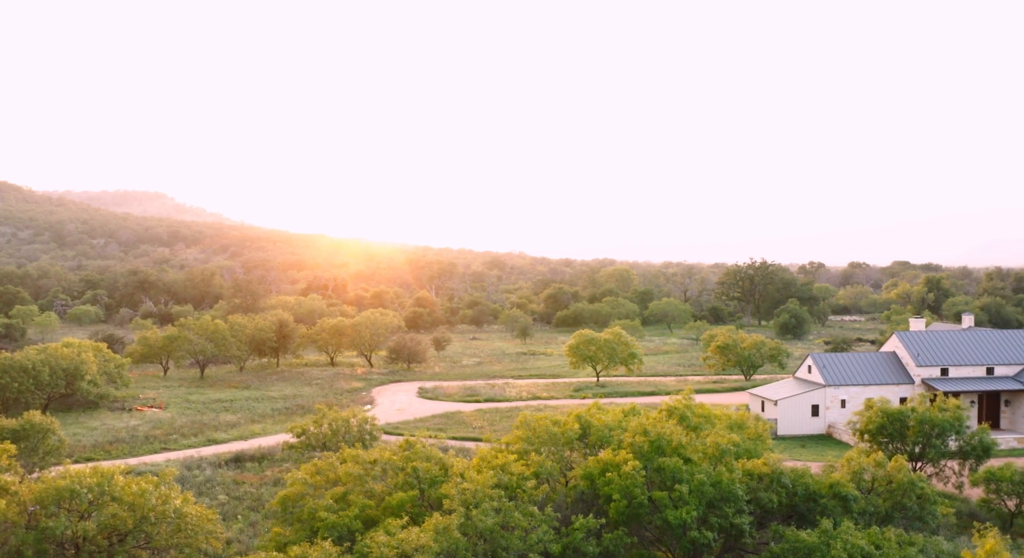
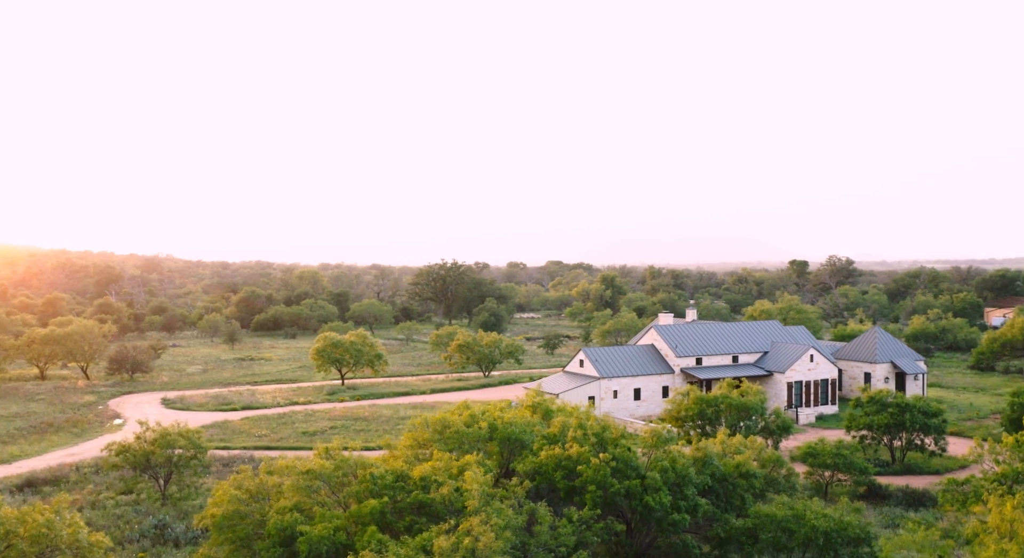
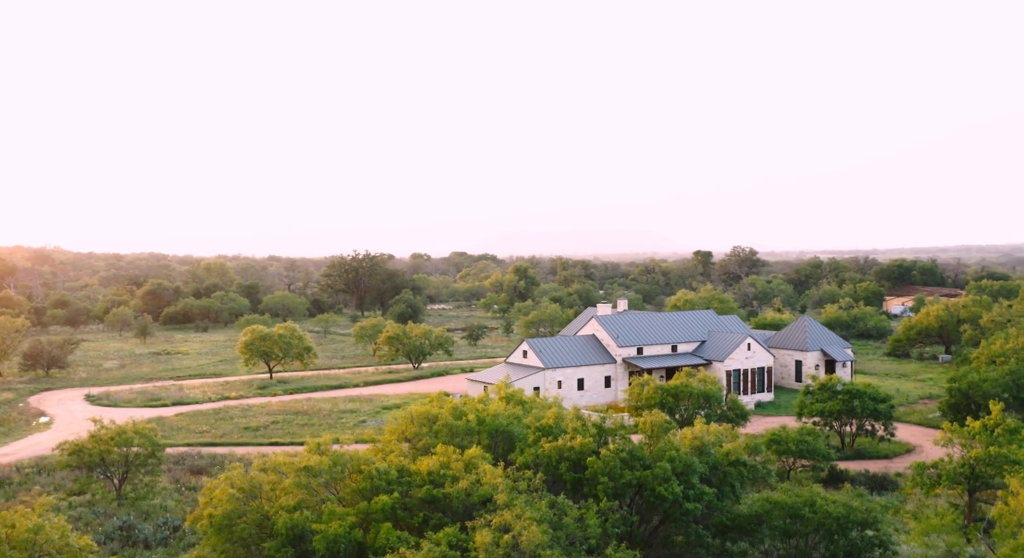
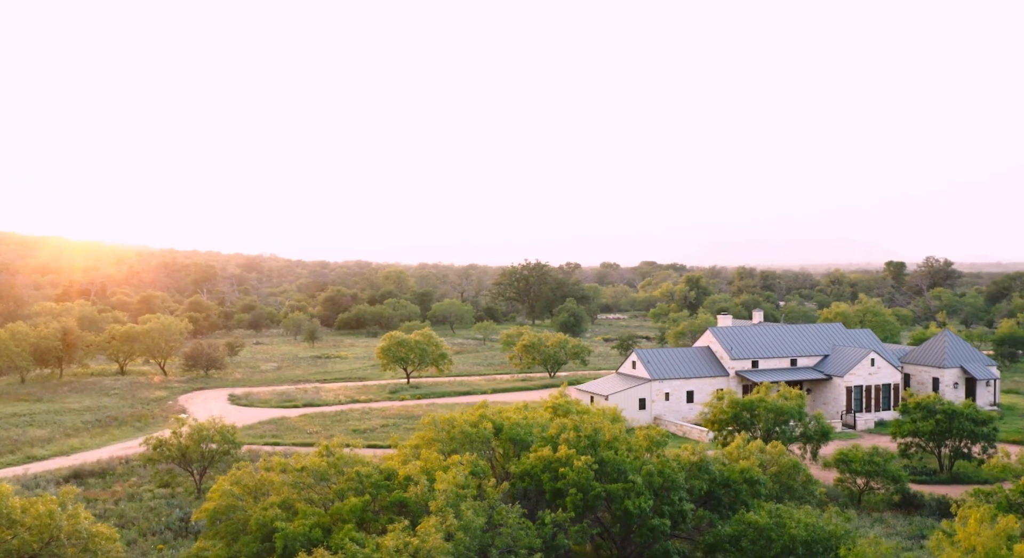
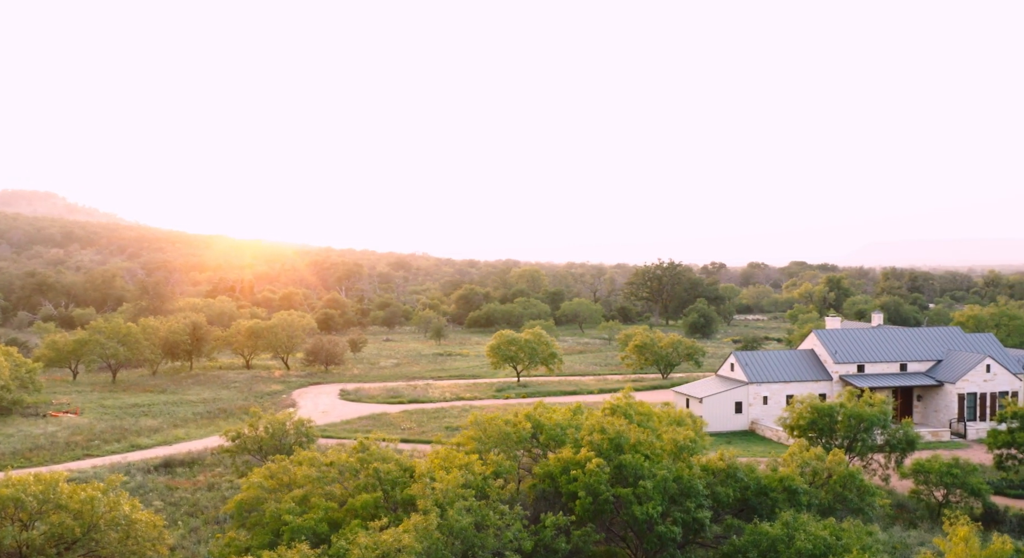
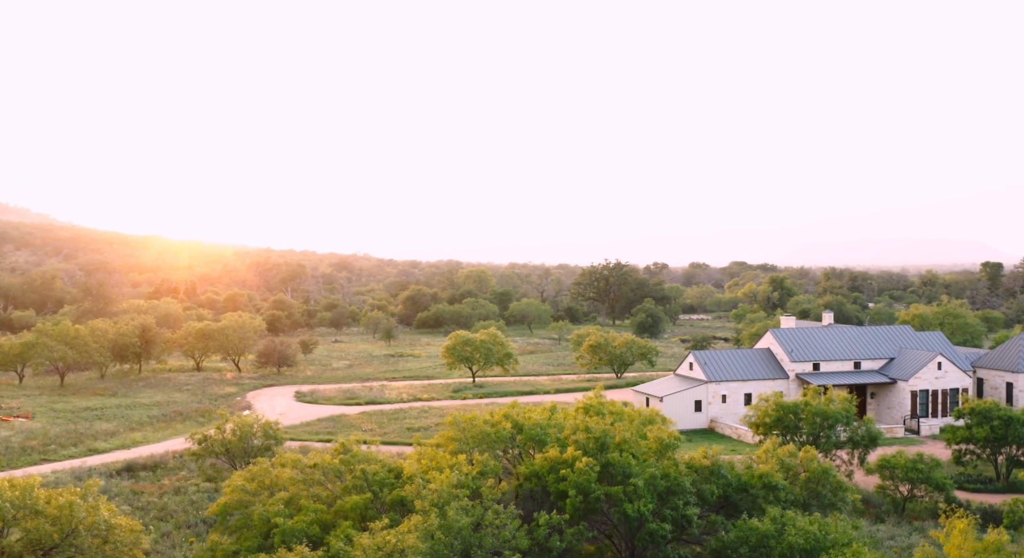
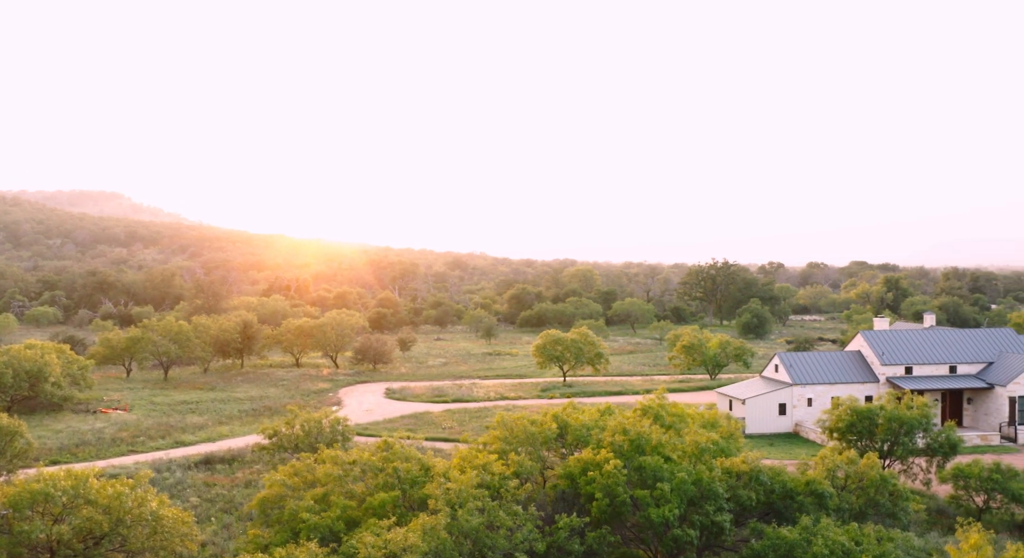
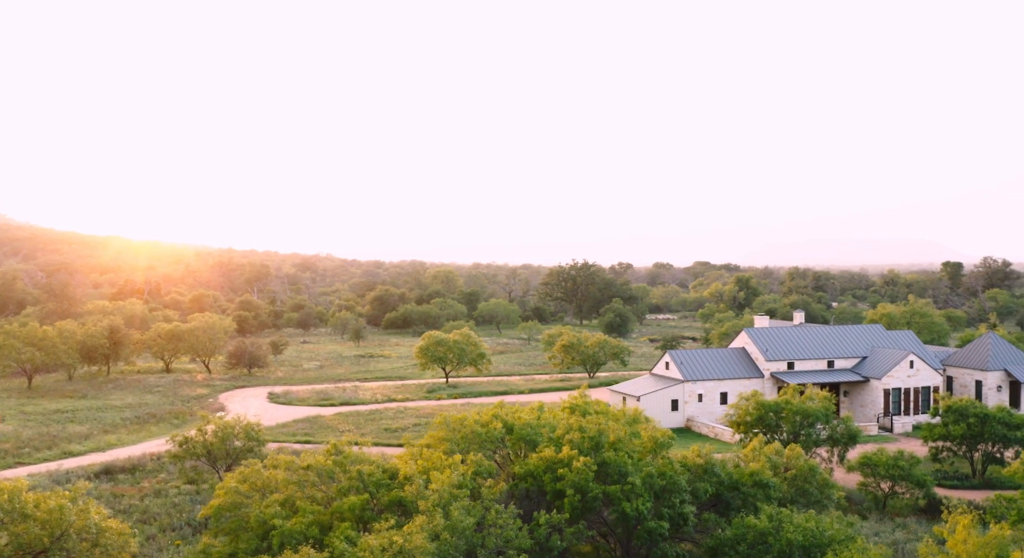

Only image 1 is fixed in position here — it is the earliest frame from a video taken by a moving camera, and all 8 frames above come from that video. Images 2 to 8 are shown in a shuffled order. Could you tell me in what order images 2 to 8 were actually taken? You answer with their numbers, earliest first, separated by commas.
7, 5, 6, 8, 4, 2, 3
